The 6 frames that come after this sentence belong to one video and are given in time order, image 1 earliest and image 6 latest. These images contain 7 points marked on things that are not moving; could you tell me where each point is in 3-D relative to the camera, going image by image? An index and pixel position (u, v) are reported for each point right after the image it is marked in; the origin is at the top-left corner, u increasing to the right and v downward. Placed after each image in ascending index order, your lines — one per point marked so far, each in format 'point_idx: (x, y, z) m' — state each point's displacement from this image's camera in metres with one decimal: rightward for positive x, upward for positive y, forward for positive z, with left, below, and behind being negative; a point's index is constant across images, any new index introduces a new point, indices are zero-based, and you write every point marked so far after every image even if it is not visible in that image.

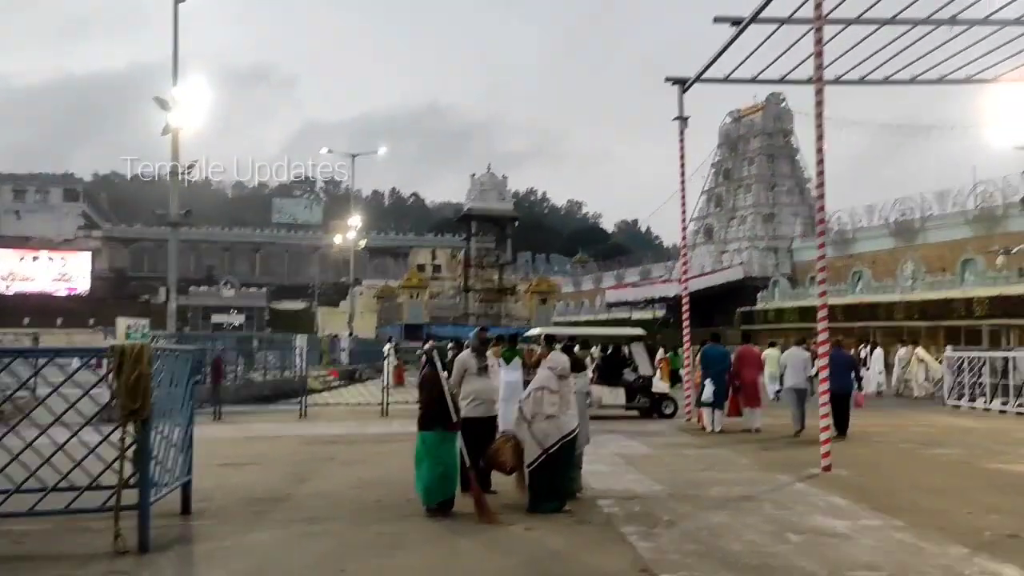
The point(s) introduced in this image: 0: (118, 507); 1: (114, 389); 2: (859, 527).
0: (-2.5, -1.4, +6.2) m
1: (-2.6, -0.7, +6.2) m
2: (+2.6, -1.8, +7.0) m
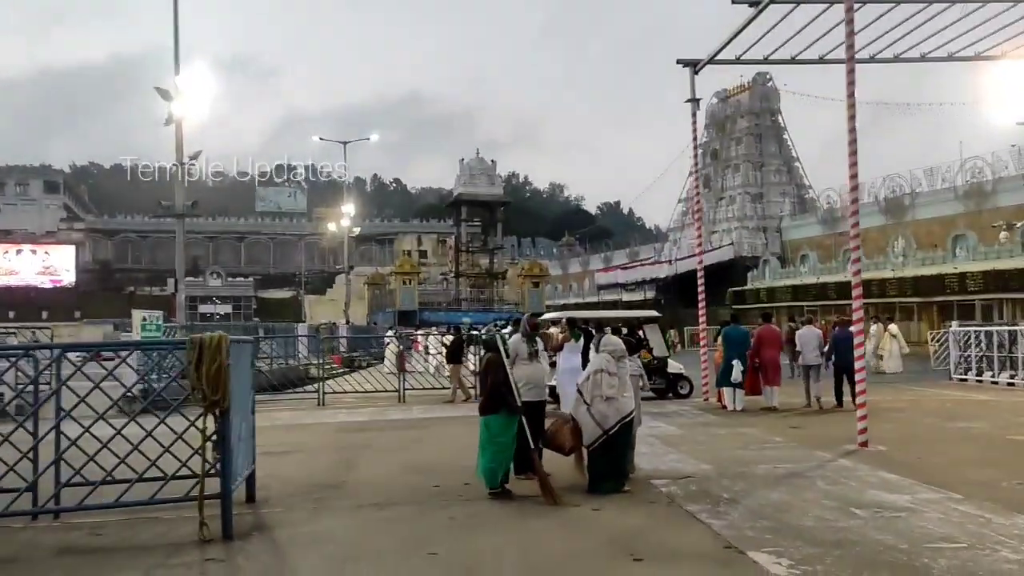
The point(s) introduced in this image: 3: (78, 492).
0: (-2.0, -1.3, +6.2) m
1: (-2.1, -0.6, +6.2) m
2: (+3.1, -1.6, +7.2) m
3: (-3.6, -1.7, +7.9) m
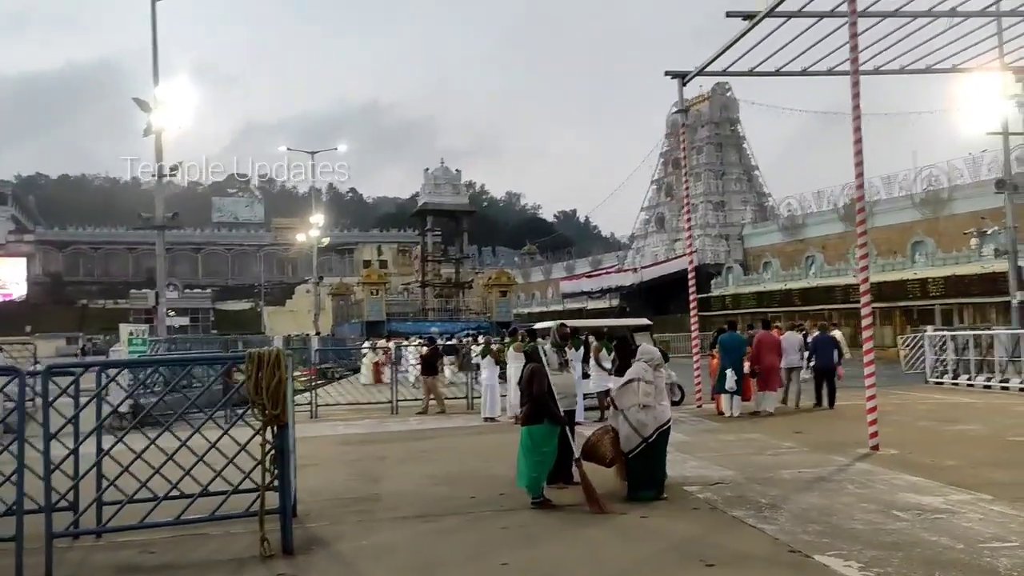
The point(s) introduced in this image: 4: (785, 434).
0: (-1.6, -1.4, +6.2) m
1: (-1.7, -0.7, +6.2) m
2: (+3.5, -1.7, +7.4) m
3: (-3.2, -1.8, +7.8) m
4: (+3.5, -1.9, +12.2) m
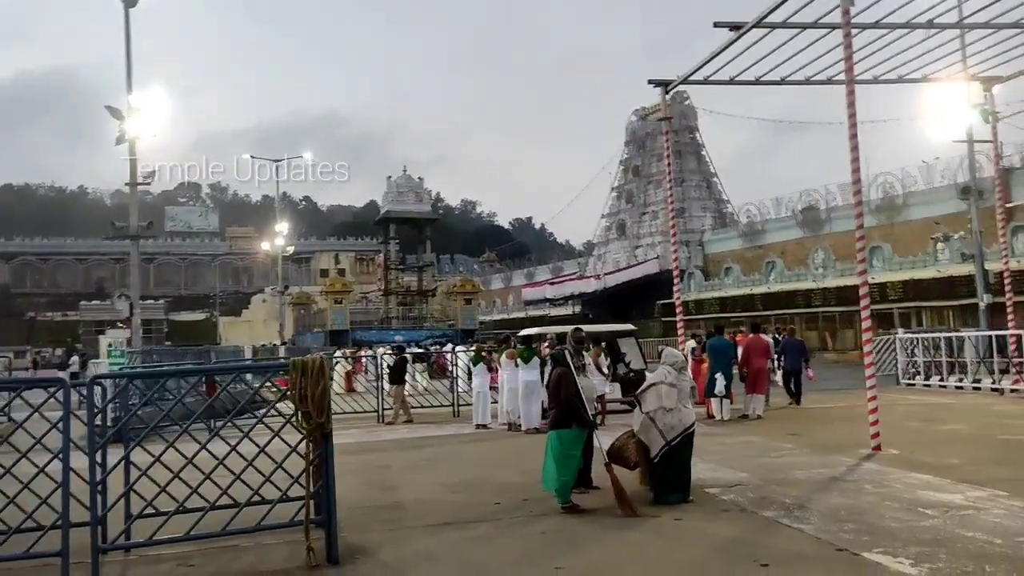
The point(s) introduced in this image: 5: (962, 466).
0: (-1.3, -1.5, +6.1) m
1: (-1.4, -0.8, +6.2) m
2: (+3.7, -1.7, +7.6) m
3: (-3.0, -1.9, +7.7) m
4: (+3.5, -1.9, +12.4) m
5: (+4.5, -1.8, +9.4) m
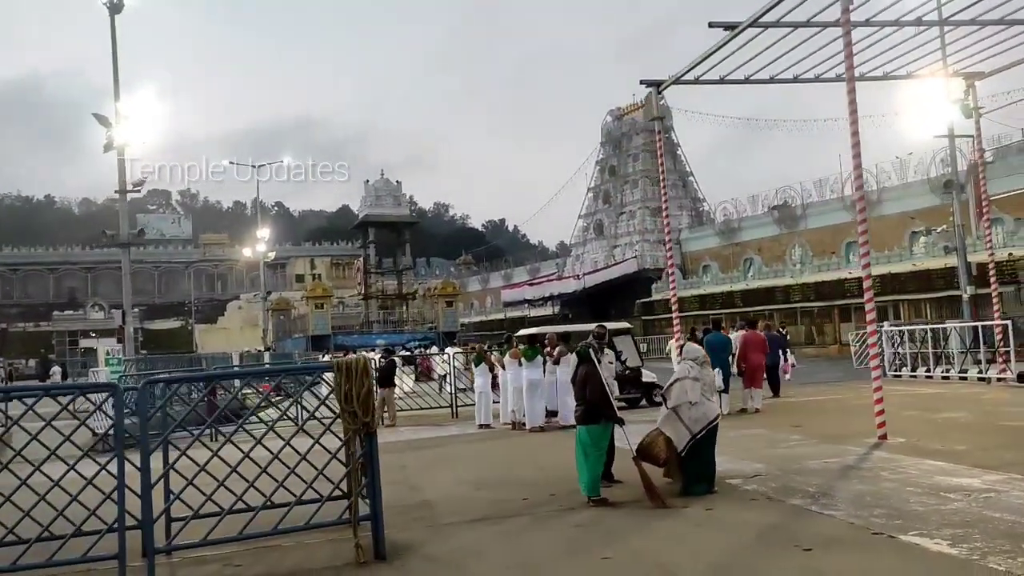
0: (-1.0, -1.5, +6.2) m
1: (-1.1, -0.8, +6.2) m
2: (+4.0, -1.6, +7.8) m
3: (-2.7, -2.0, +7.7) m
4: (+3.6, -1.9, +12.6) m
5: (+4.7, -1.7, +9.7) m
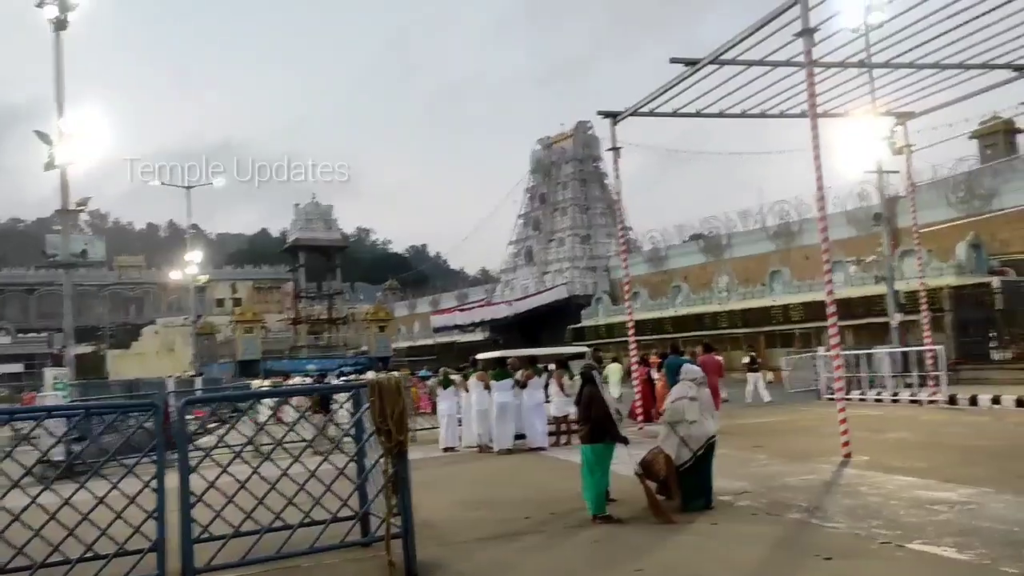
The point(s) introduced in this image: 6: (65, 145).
0: (-0.8, -1.6, +6.3) m
1: (-0.9, -0.9, +6.4) m
2: (+4.0, -1.8, +8.3) m
3: (-2.6, -2.1, +7.6) m
4: (+3.3, -2.2, +13.0) m
5: (+4.6, -2.0, +10.2) m
6: (-9.1, +2.9, +19.5) m
